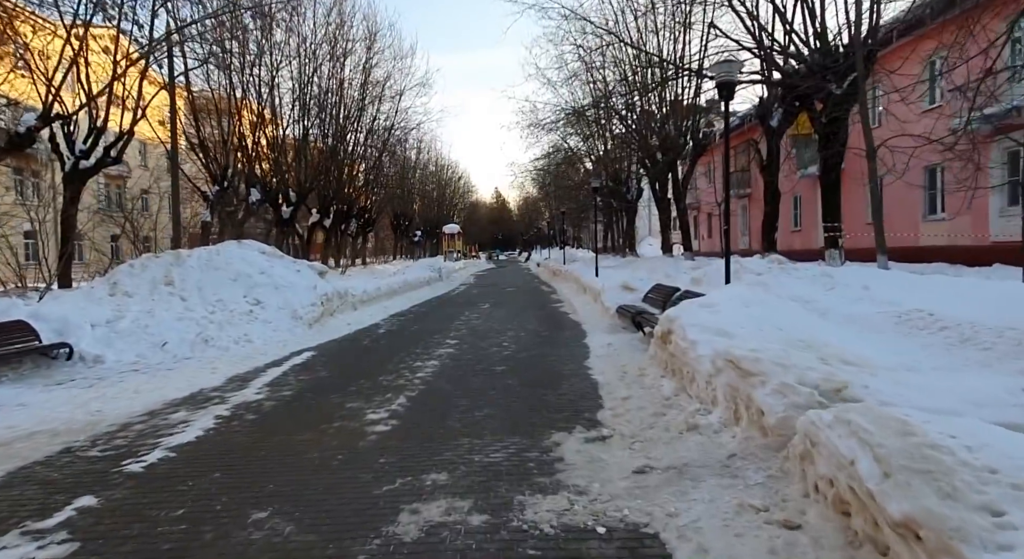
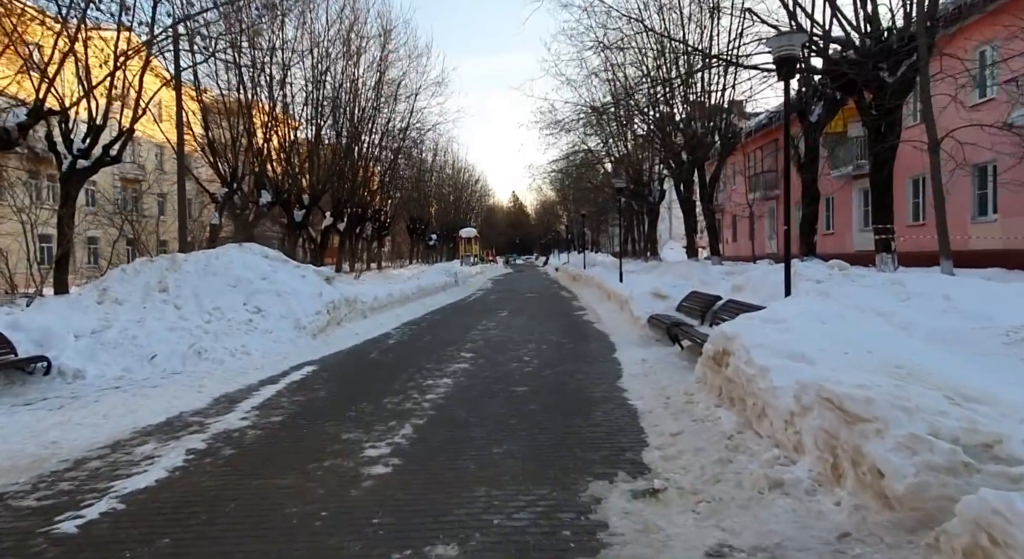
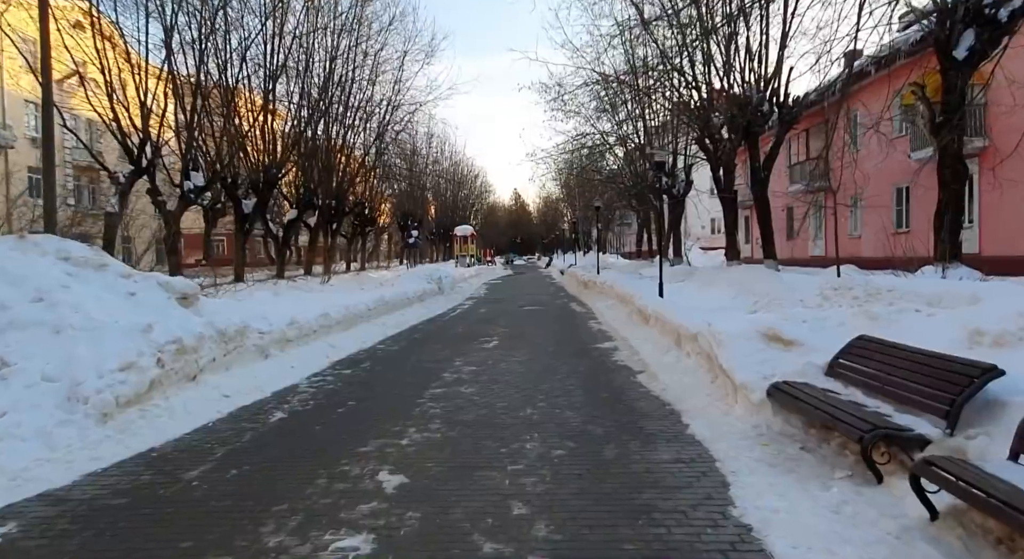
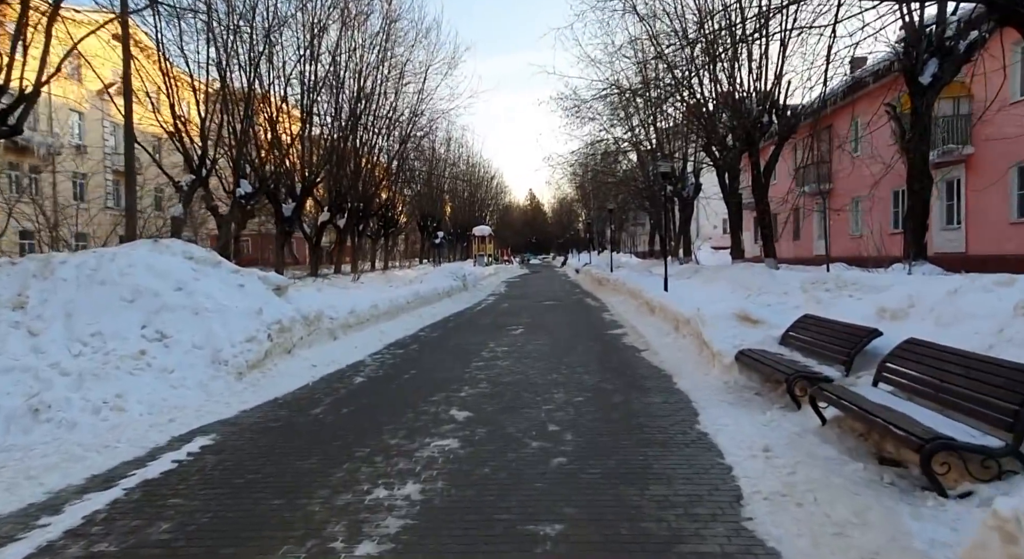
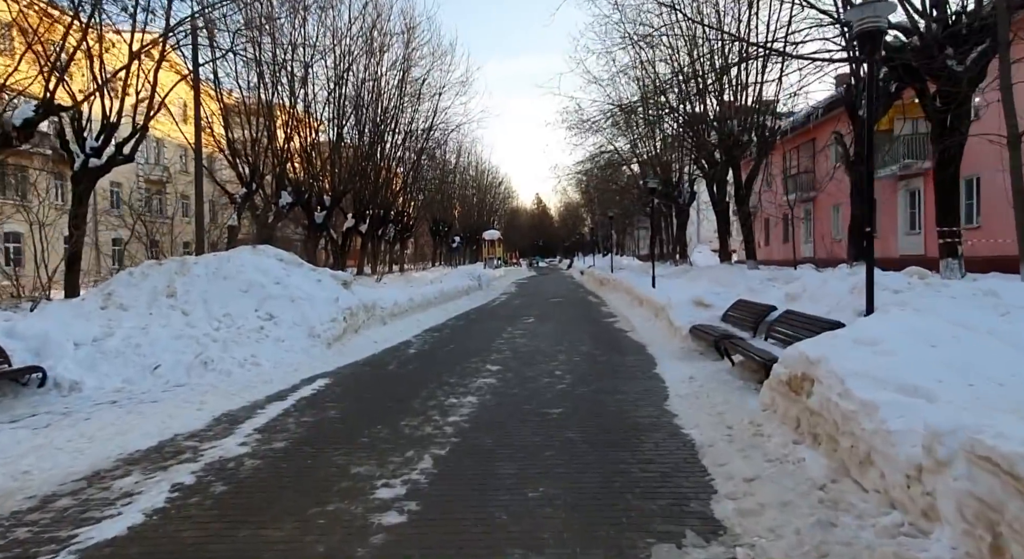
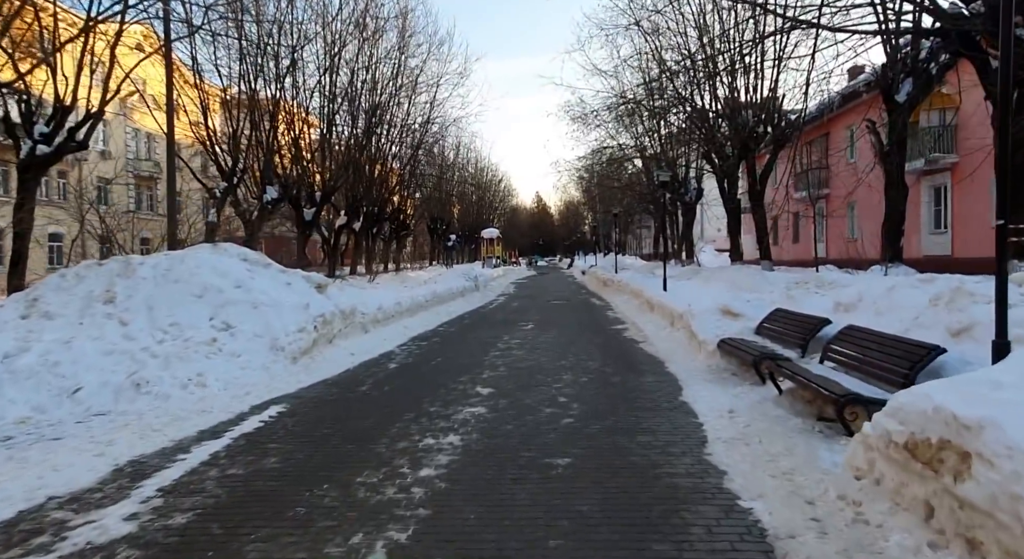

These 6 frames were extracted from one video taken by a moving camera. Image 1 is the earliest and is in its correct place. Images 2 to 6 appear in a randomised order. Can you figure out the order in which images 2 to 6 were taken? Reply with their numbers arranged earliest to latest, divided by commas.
2, 5, 6, 4, 3
